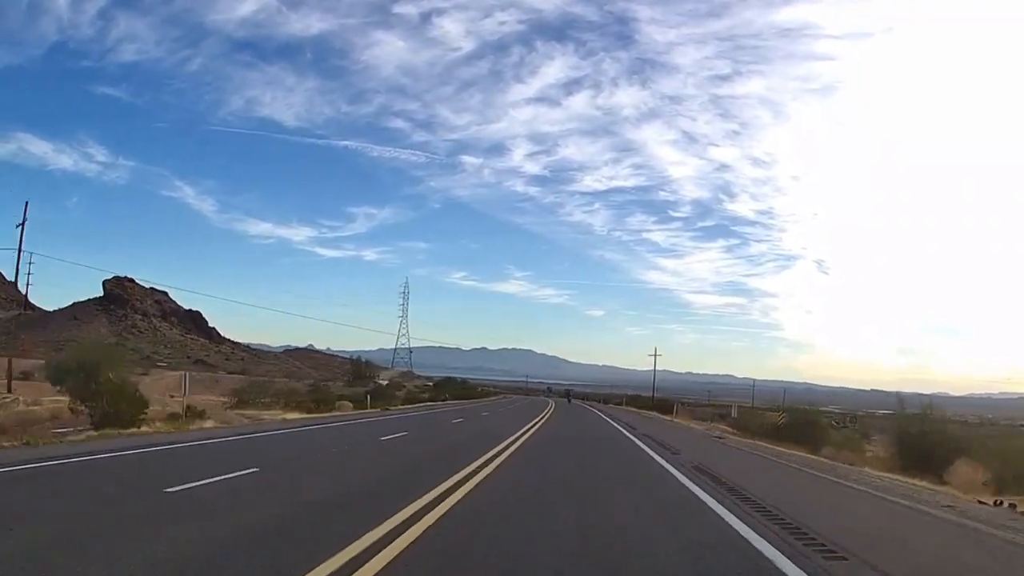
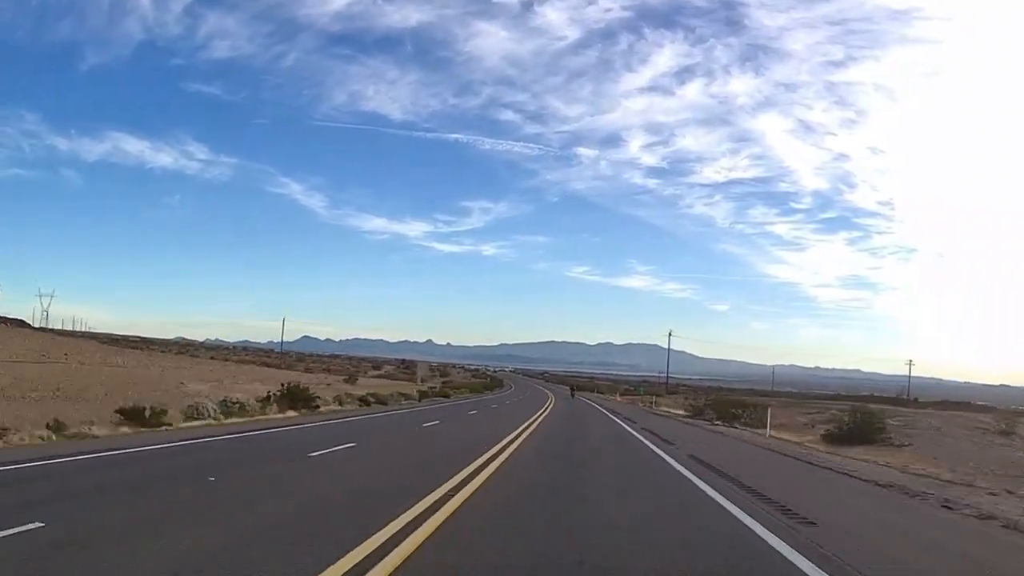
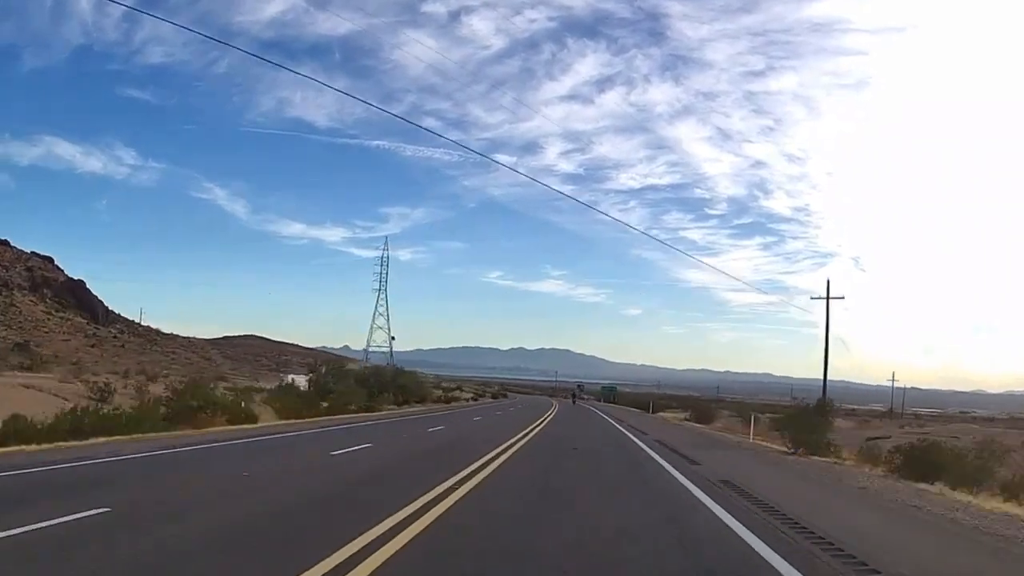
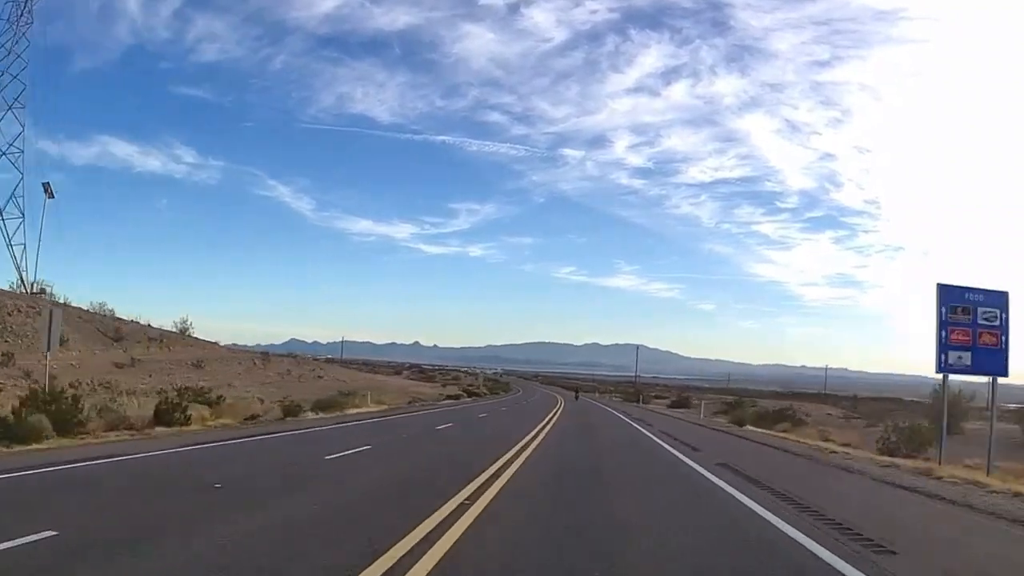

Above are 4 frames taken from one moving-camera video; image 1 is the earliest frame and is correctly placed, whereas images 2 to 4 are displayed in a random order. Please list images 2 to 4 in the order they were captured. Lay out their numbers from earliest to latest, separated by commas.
3, 4, 2
